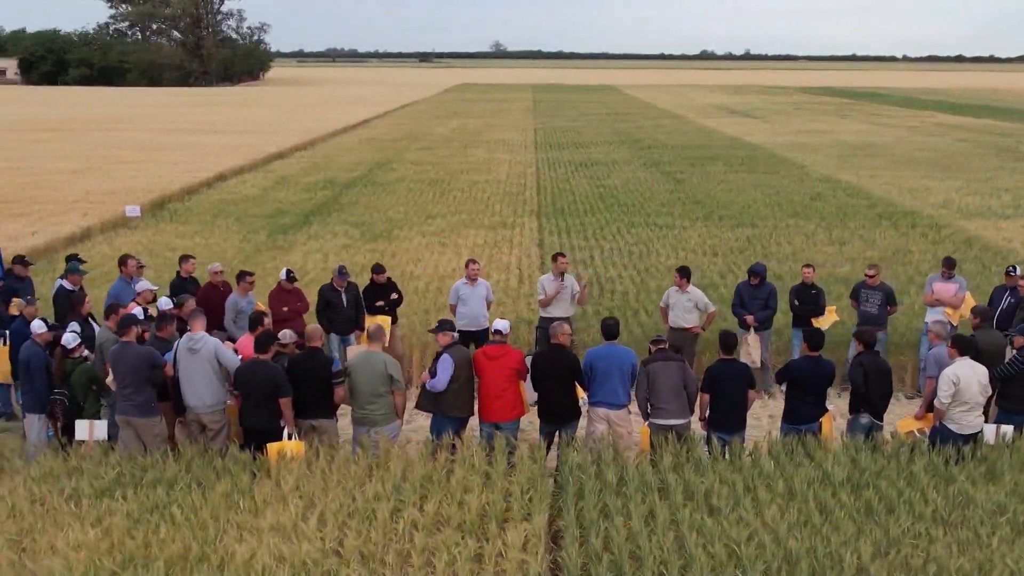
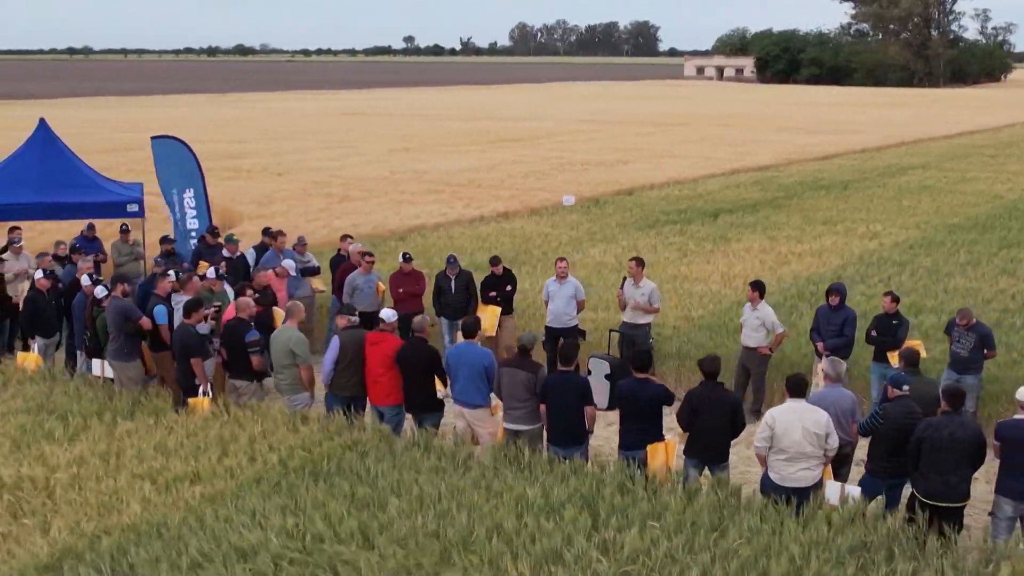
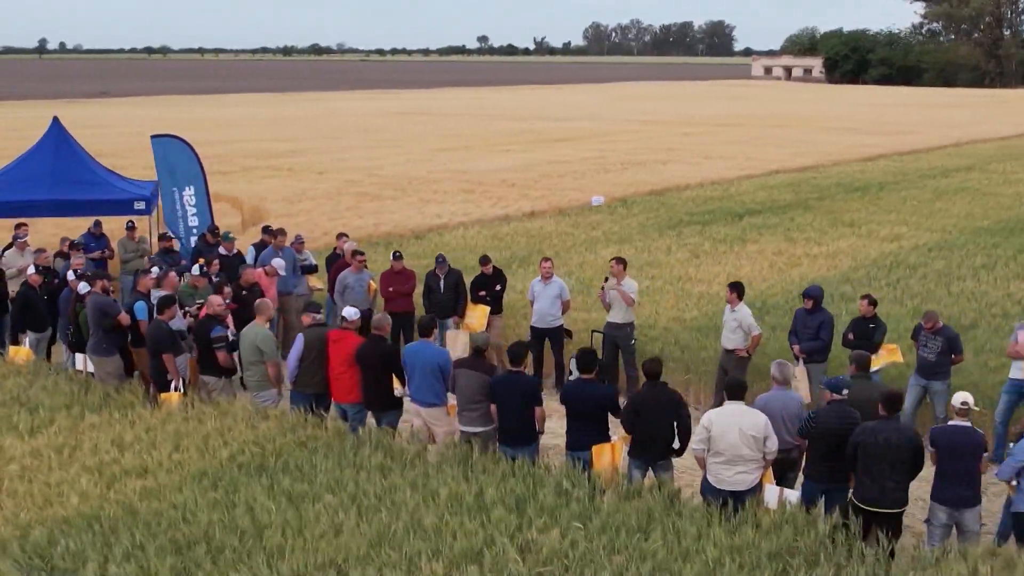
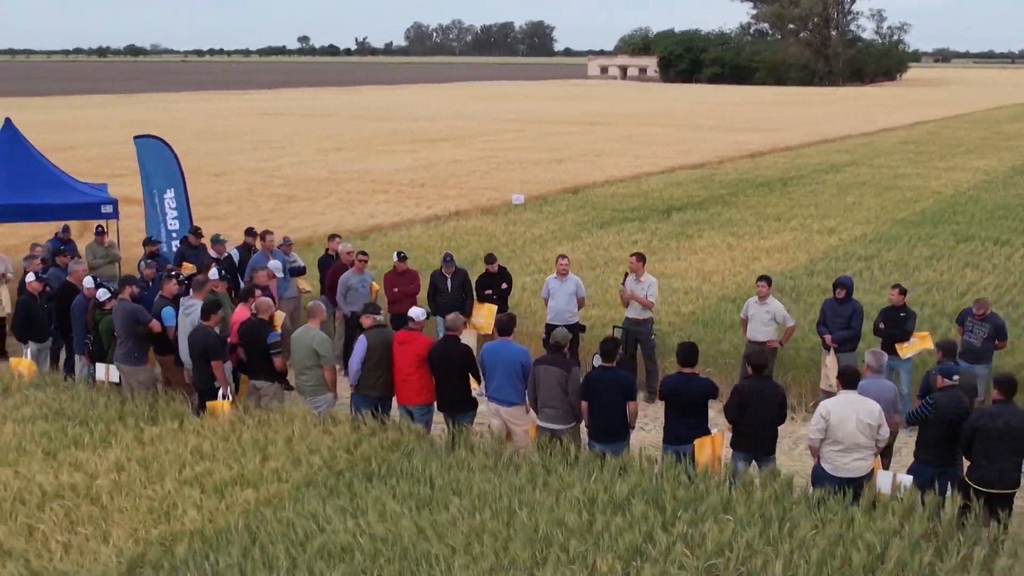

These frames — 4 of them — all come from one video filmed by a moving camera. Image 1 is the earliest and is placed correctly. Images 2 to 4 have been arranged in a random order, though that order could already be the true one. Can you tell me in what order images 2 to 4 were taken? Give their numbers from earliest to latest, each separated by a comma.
4, 2, 3
